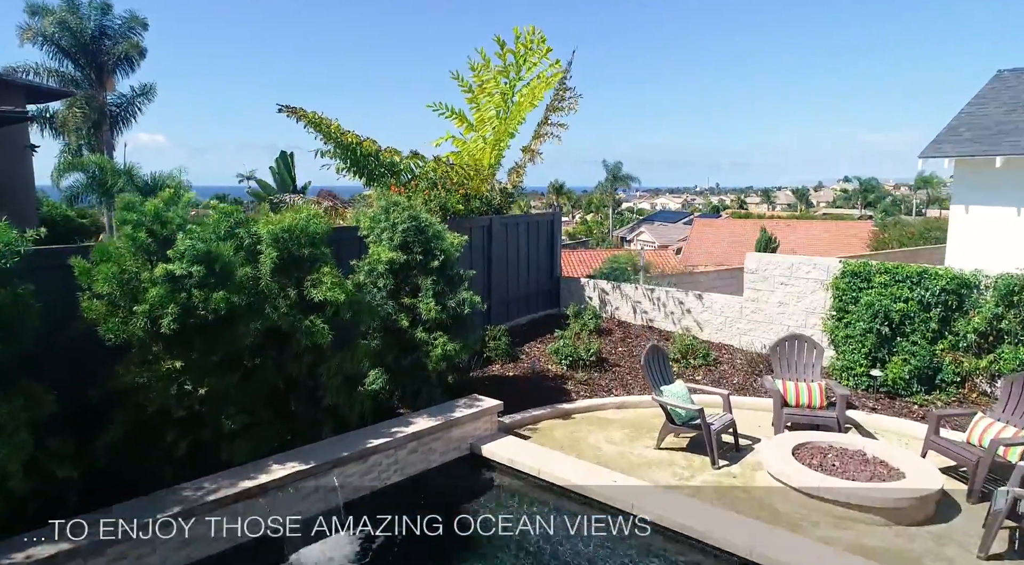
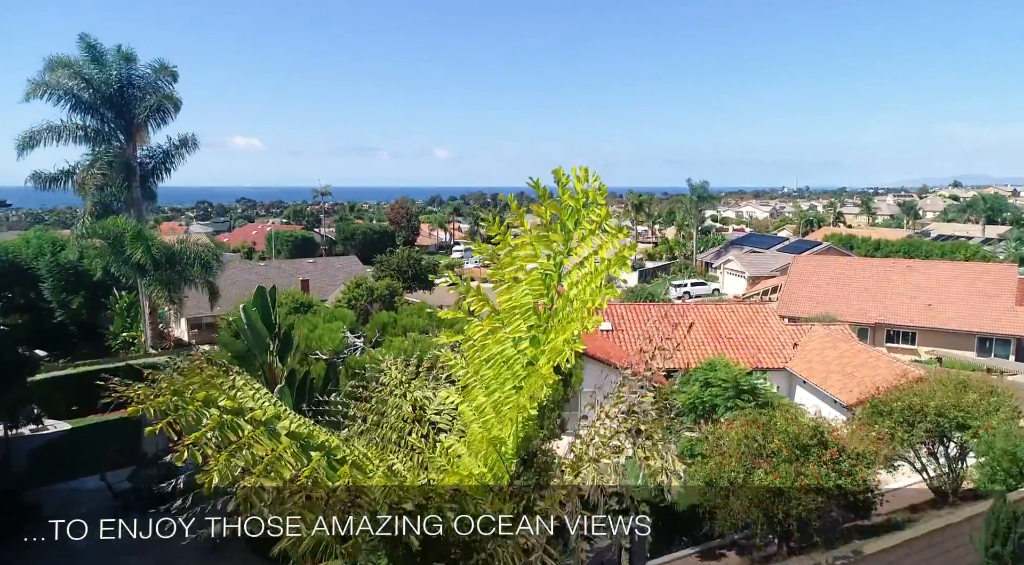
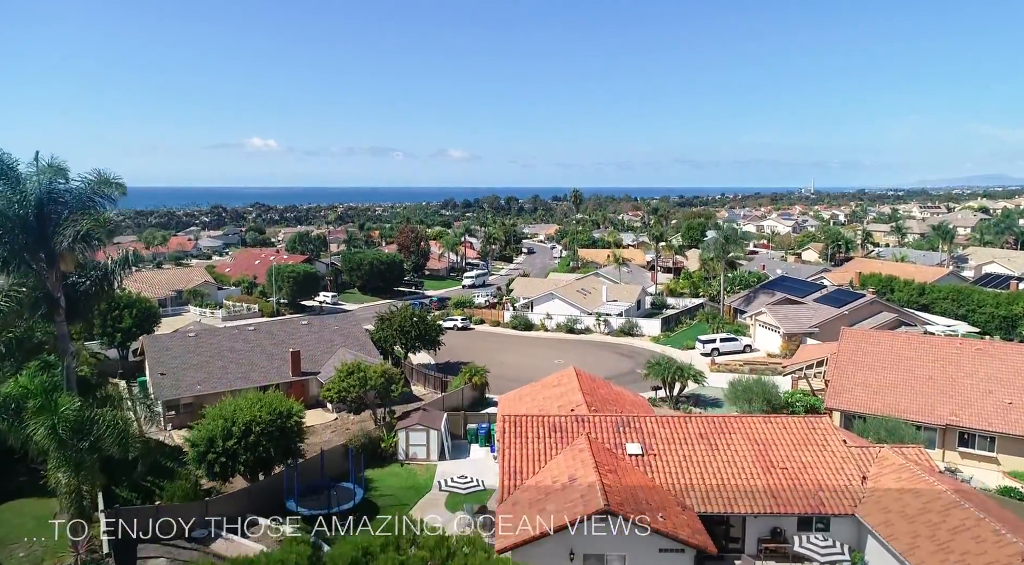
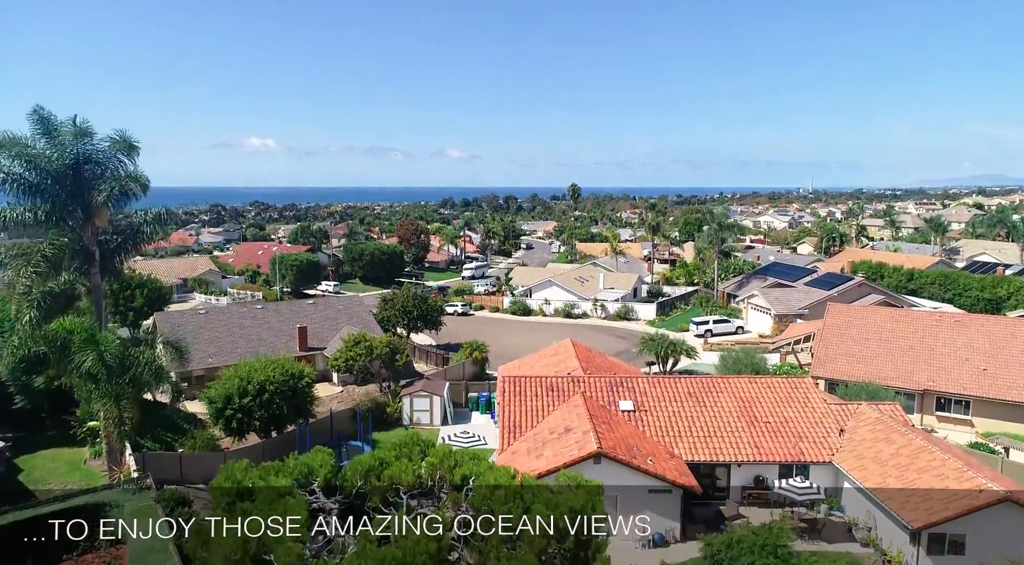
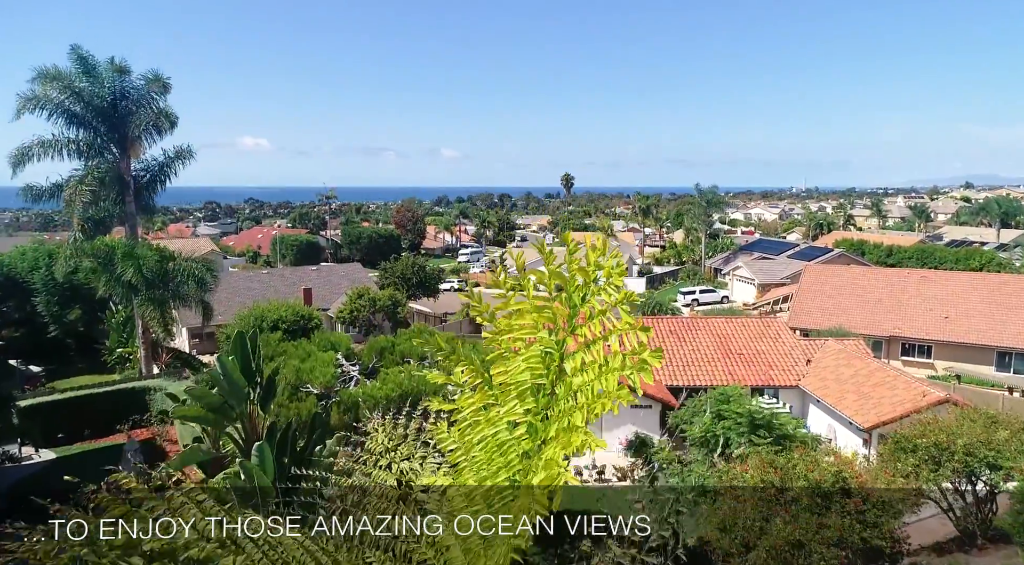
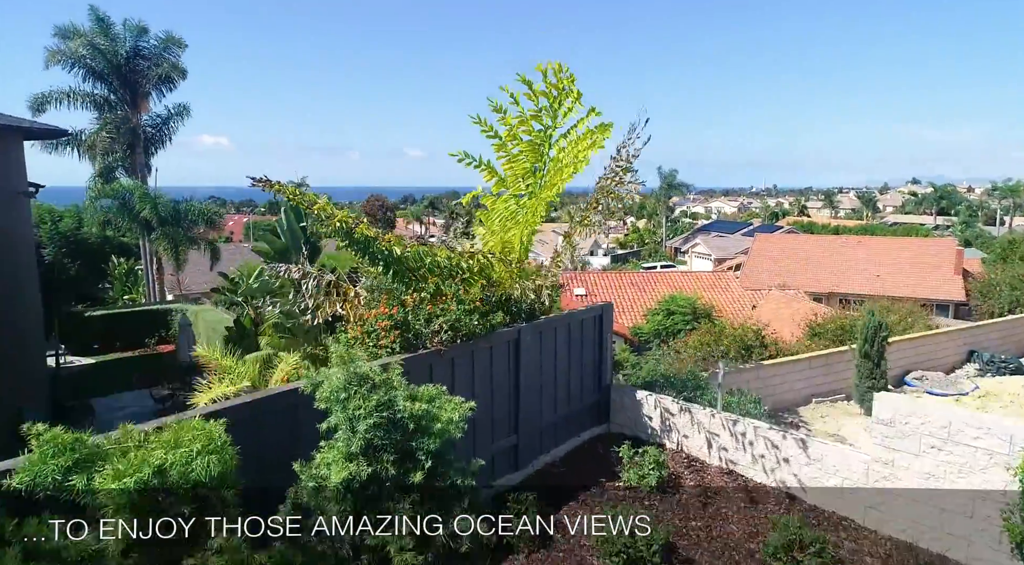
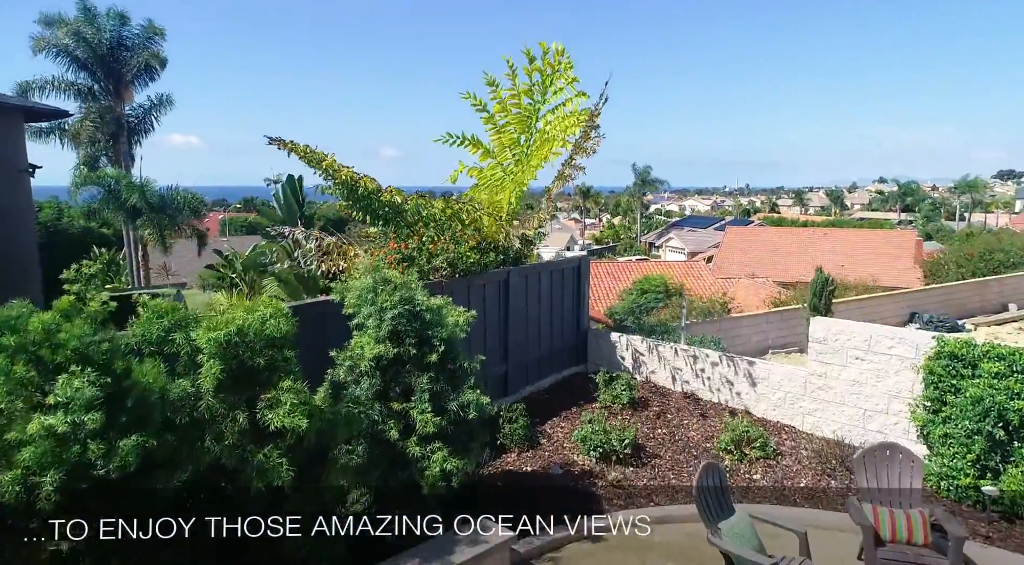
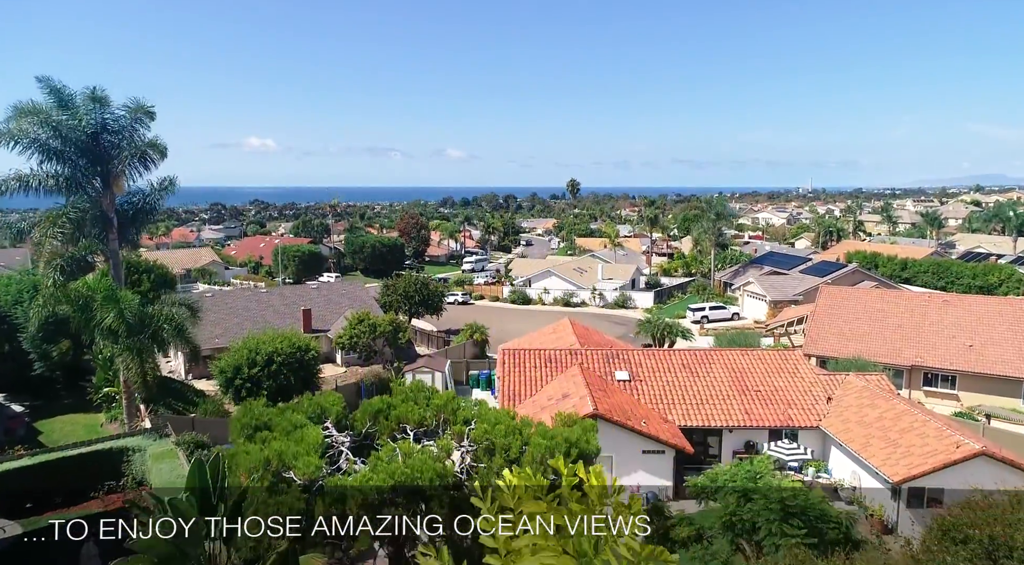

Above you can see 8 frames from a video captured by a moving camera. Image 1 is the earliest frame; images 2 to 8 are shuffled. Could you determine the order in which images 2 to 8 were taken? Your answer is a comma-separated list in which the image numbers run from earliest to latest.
7, 6, 2, 5, 8, 4, 3
